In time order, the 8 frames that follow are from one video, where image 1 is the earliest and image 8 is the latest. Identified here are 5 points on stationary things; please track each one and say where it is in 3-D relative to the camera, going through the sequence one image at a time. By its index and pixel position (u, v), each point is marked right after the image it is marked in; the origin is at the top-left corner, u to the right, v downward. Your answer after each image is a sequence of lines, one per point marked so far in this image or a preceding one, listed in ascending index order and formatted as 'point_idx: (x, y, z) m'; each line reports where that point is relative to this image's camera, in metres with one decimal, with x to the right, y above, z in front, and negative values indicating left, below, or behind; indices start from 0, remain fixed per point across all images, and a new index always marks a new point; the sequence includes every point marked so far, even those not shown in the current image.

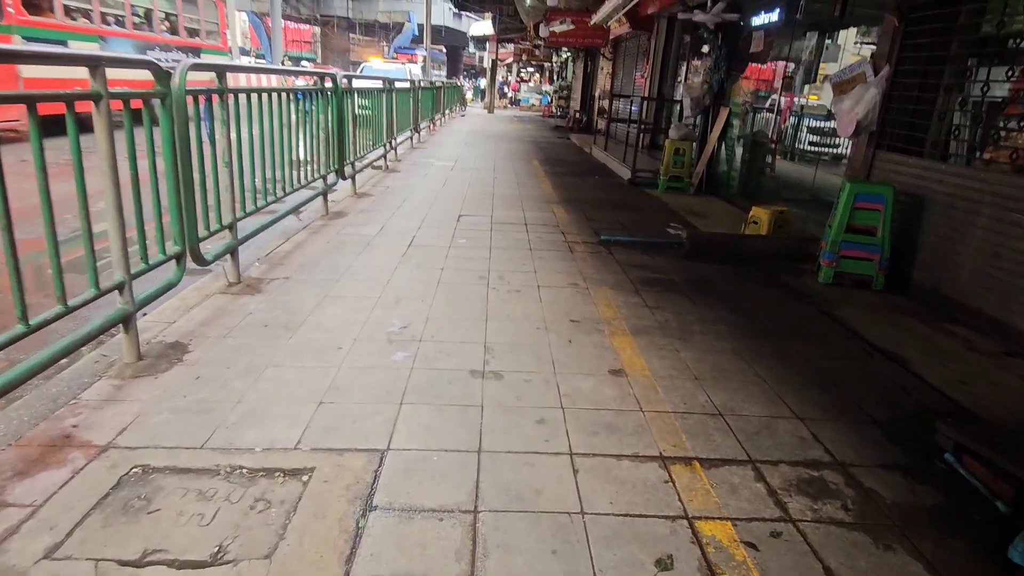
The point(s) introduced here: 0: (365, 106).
0: (-2.2, +2.7, +9.1) m
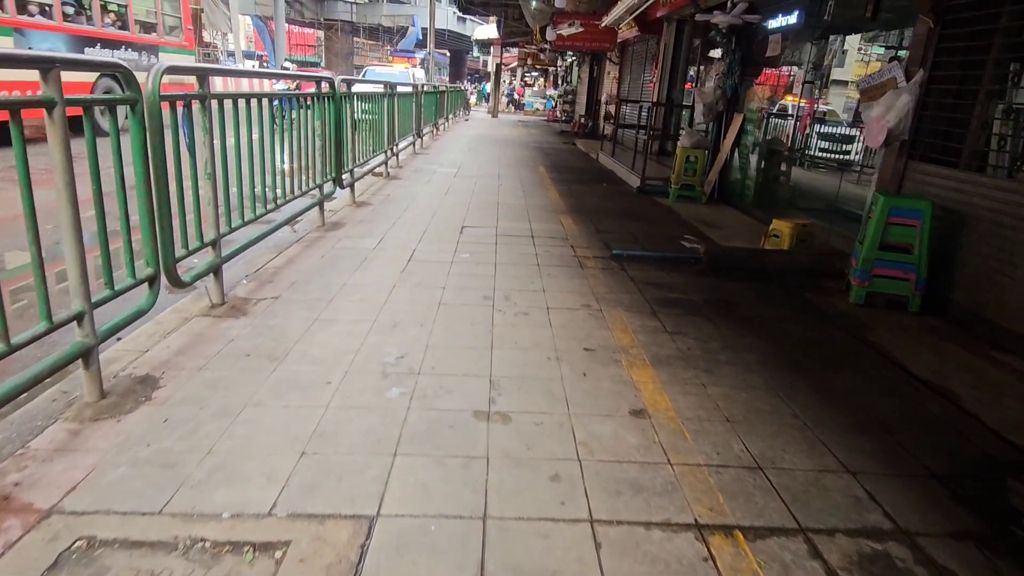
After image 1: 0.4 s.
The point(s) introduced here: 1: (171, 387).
0: (-2.1, +2.5, +8.8) m
1: (-1.6, -0.5, +2.9) m
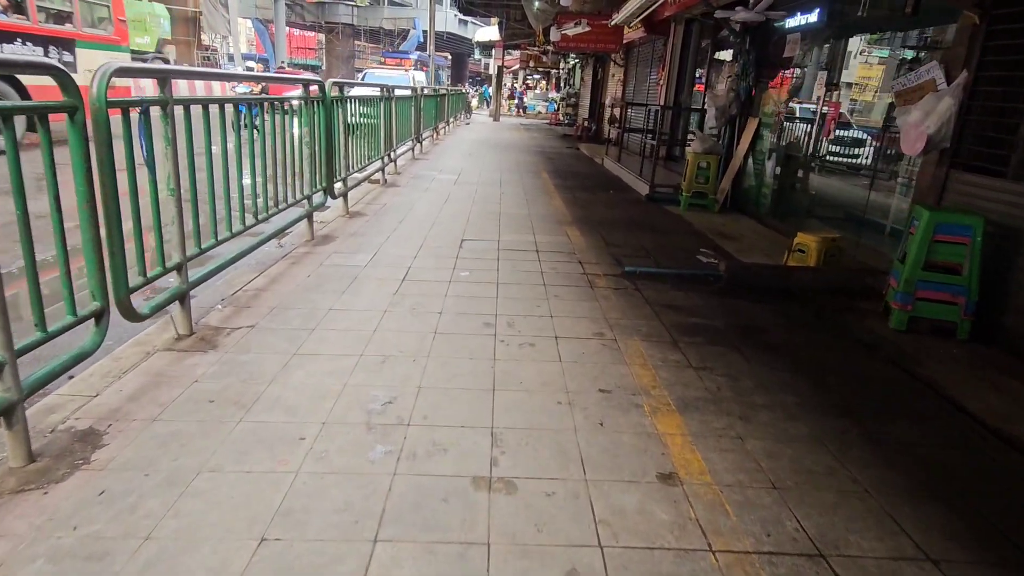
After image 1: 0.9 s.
0: (-2.0, +2.3, +8.4) m
1: (-1.6, -0.6, +2.5) m
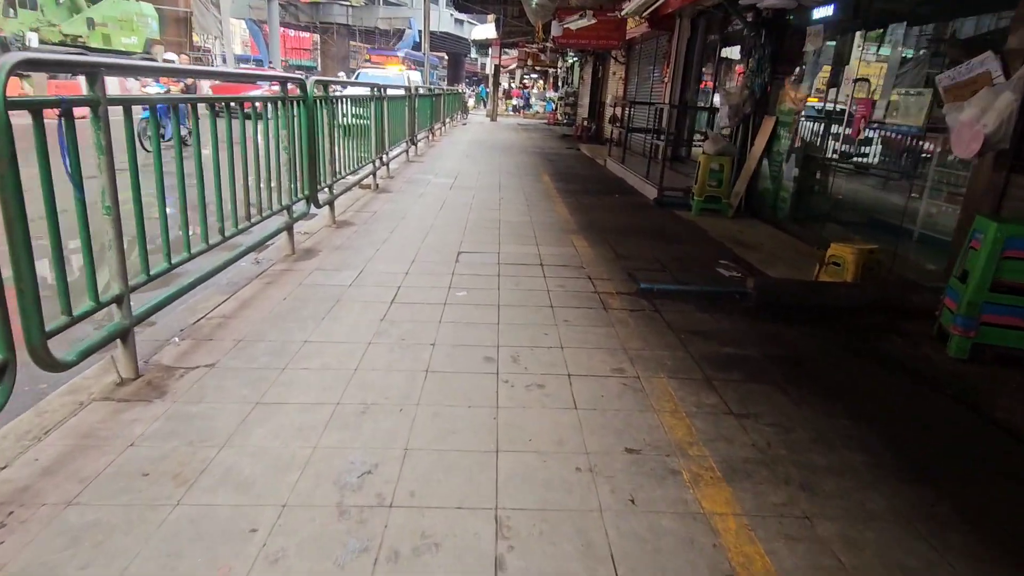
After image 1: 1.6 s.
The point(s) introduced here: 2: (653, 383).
0: (-2.1, +2.2, +7.9) m
1: (-1.5, -0.8, +1.9) m
2: (+0.7, -0.5, +3.1) m
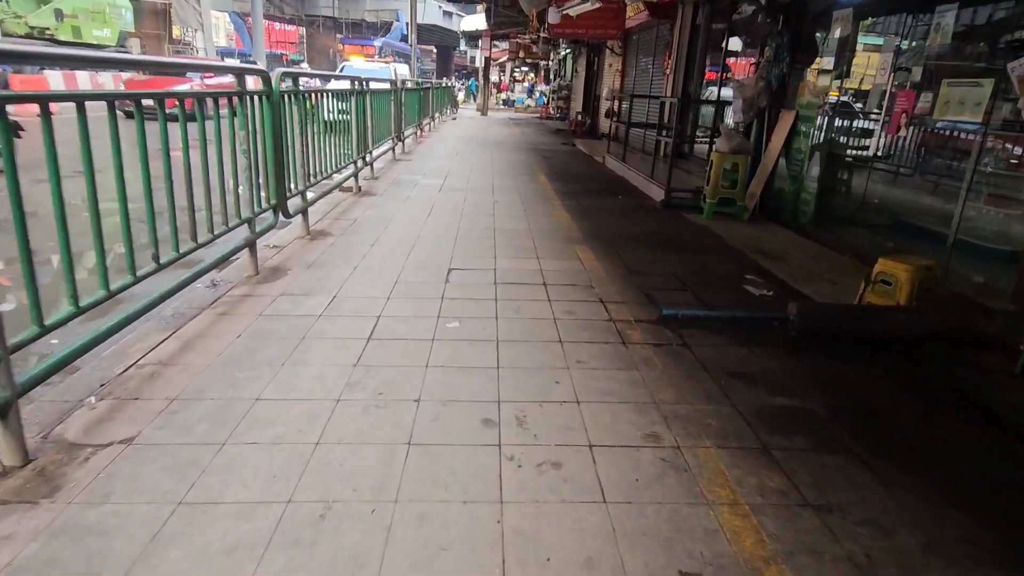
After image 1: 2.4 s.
0: (-2.1, +2.0, +7.1) m
1: (-1.5, -1.0, +1.2) m
2: (+0.7, -0.7, +2.4) m
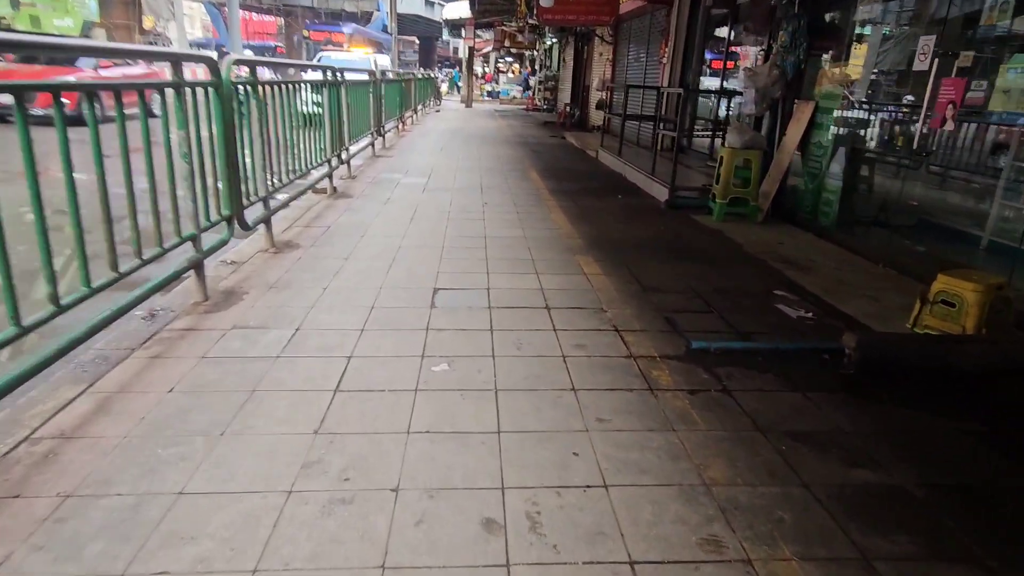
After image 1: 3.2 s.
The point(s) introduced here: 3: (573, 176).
0: (-2.2, +1.9, +6.4) m
1: (-1.4, -1.2, +0.5) m
2: (+0.8, -0.8, +1.8) m
3: (+0.9, +1.7, +9.1) m
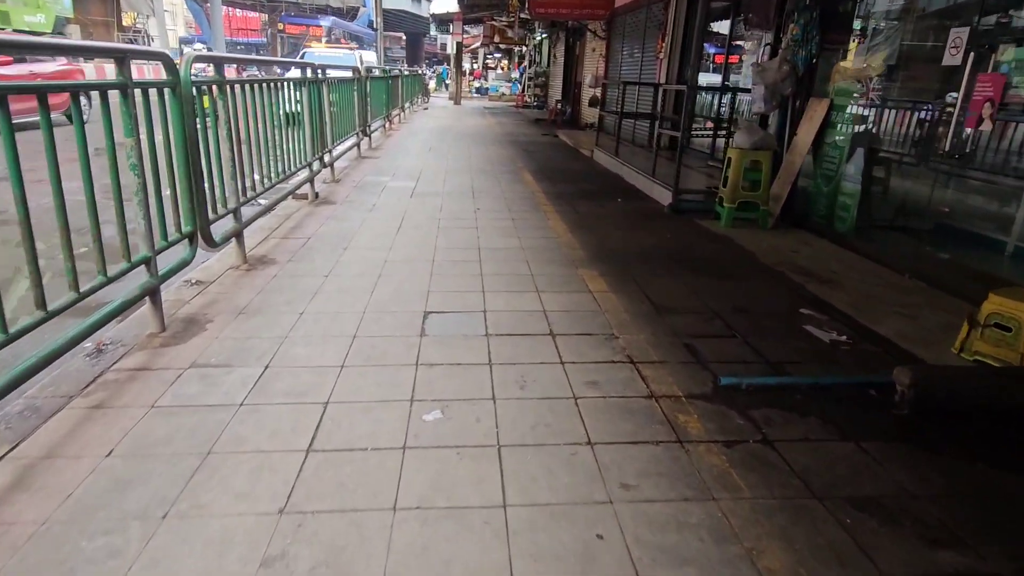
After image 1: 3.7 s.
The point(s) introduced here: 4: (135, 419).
0: (-2.3, +1.7, +5.9) m
1: (-1.4, -1.4, +0.1) m
2: (+0.8, -1.0, +1.4) m
3: (+0.8, +1.6, +8.6) m
4: (-1.5, -0.5, +2.5) m
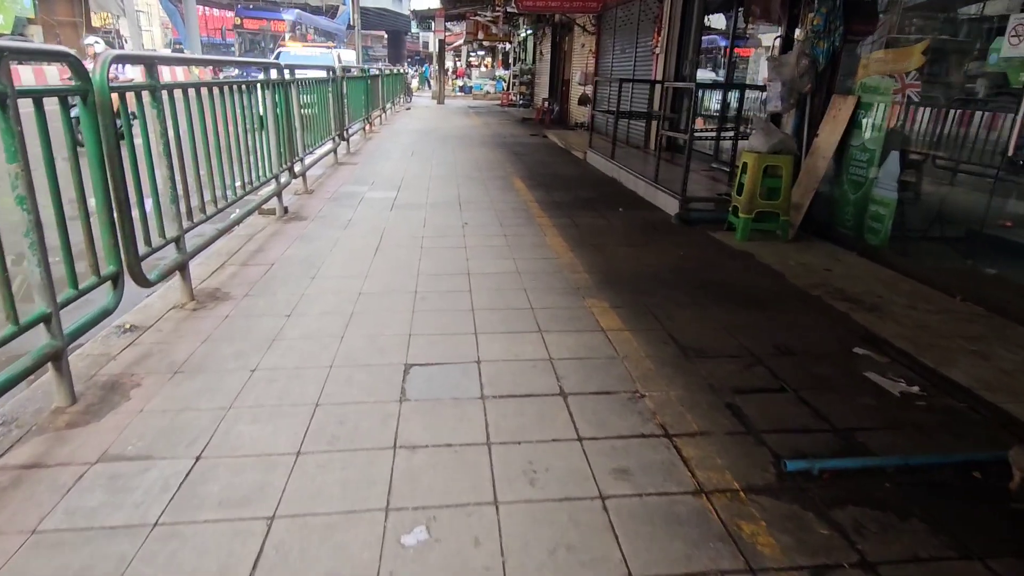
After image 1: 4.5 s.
0: (-2.4, +1.5, +5.2) m
1: (-1.3, -1.7, -0.6) m
2: (+0.9, -1.2, +0.7) m
3: (+0.6, +1.4, +8.0) m
4: (-1.5, -0.8, +1.8) m
